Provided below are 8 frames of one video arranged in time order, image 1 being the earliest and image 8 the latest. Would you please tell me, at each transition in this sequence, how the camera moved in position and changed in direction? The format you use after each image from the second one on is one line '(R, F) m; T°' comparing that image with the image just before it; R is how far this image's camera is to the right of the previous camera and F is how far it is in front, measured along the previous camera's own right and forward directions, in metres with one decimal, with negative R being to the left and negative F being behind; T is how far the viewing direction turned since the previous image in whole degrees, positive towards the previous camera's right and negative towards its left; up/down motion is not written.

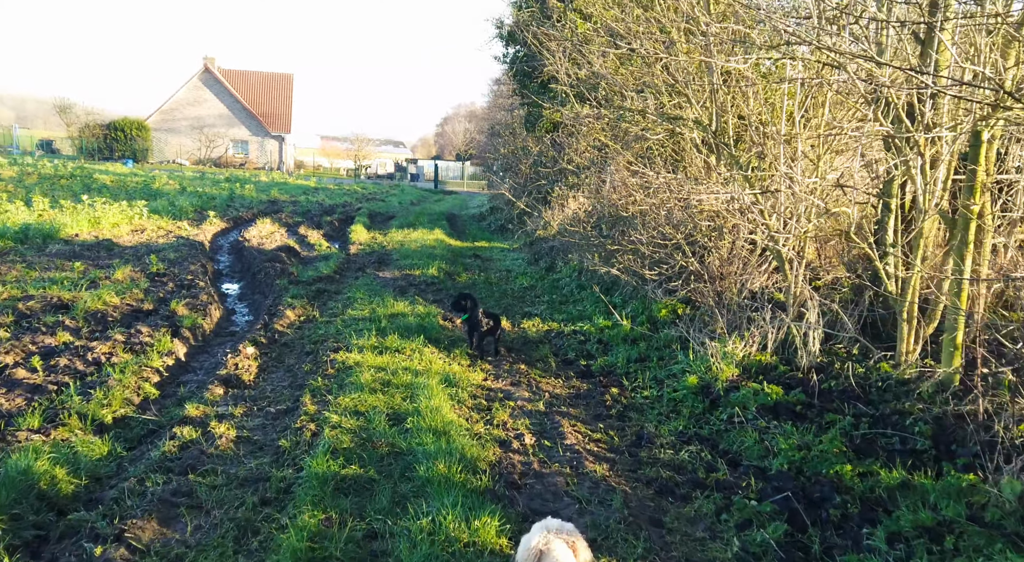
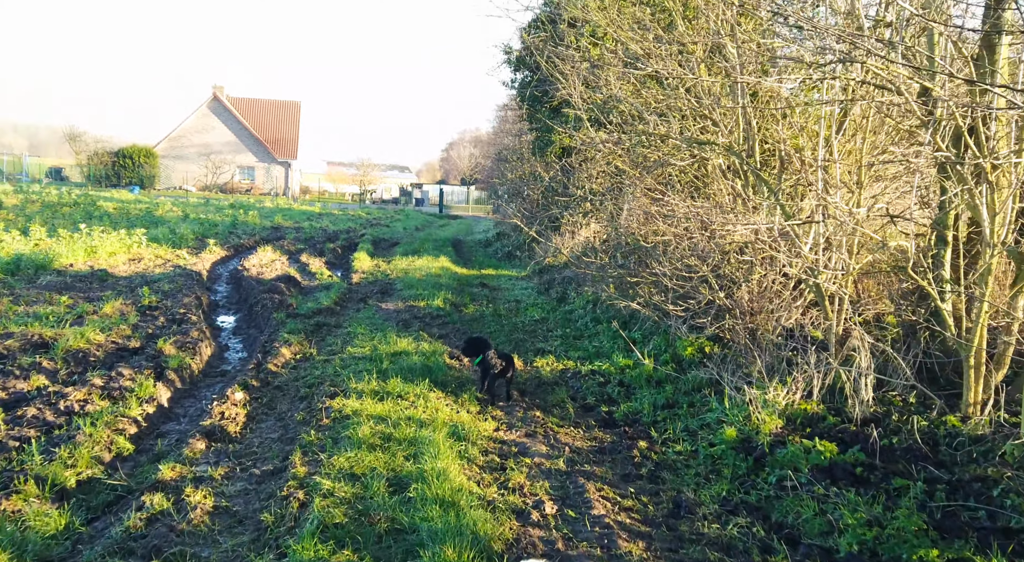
(-0.1, +1.0) m; 0°
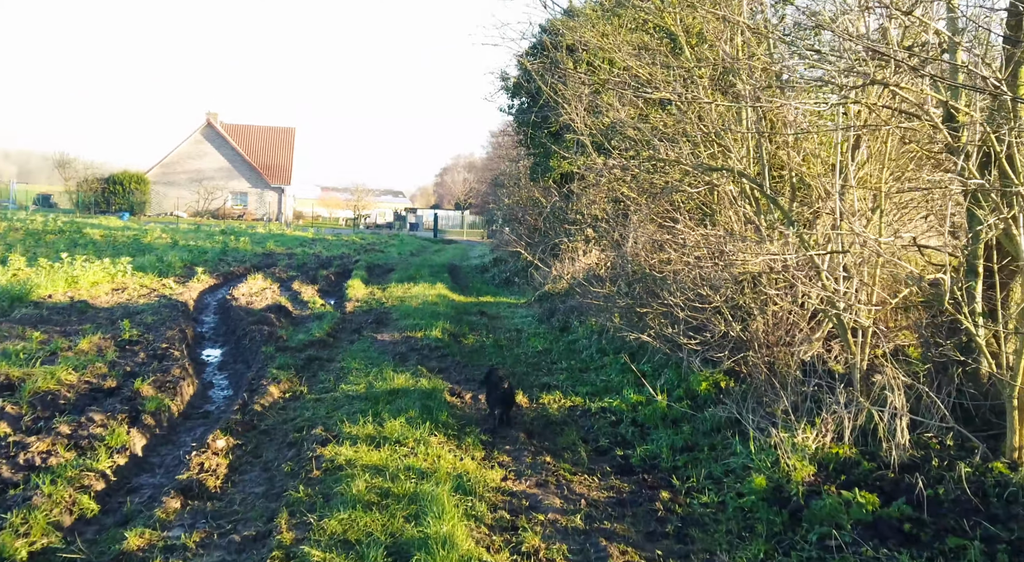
(-0.1, +0.8) m; 0°
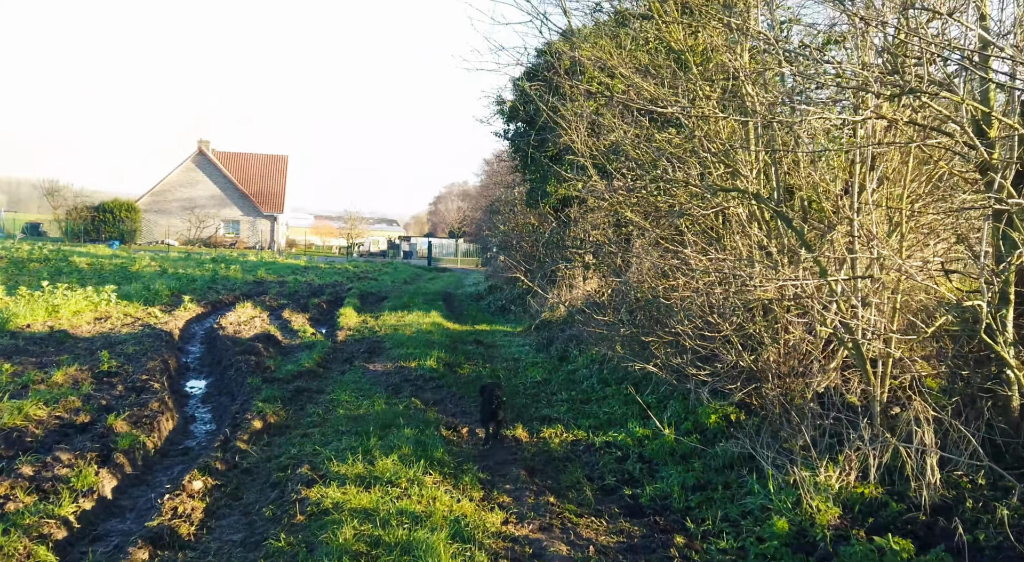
(0.0, +0.6) m; 0°
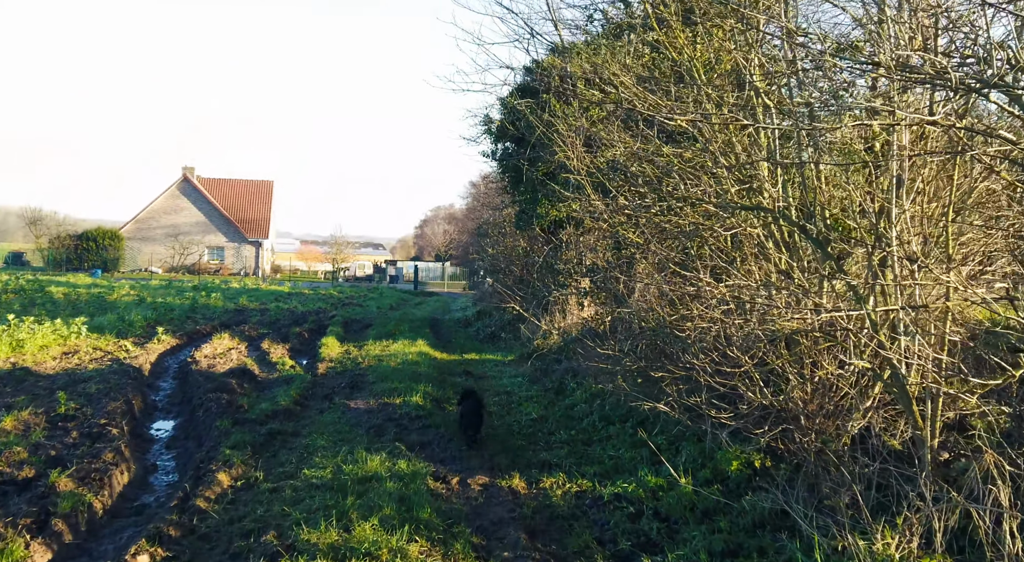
(-0.1, +1.2) m; +1°
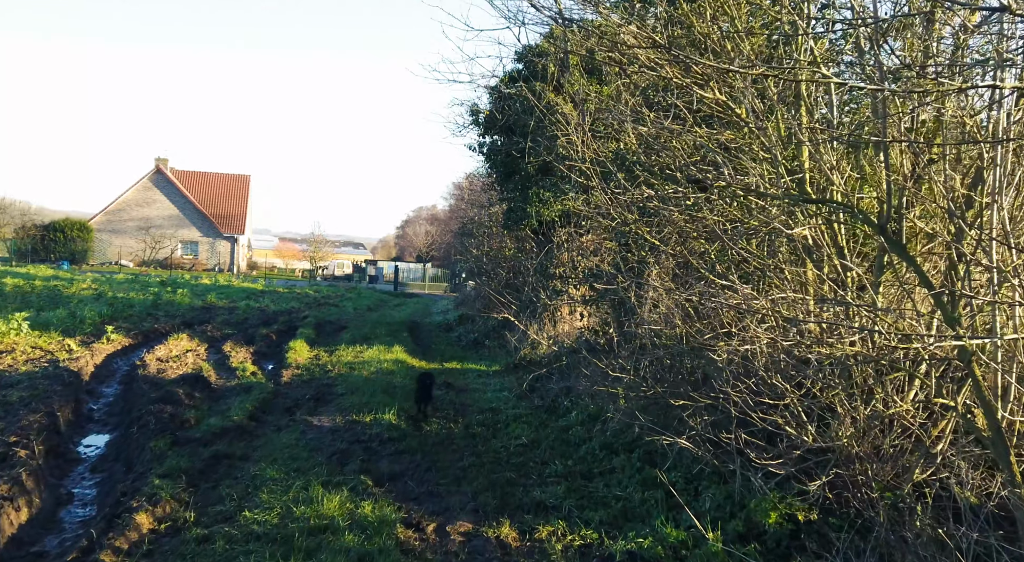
(-0.1, +1.8) m; +1°
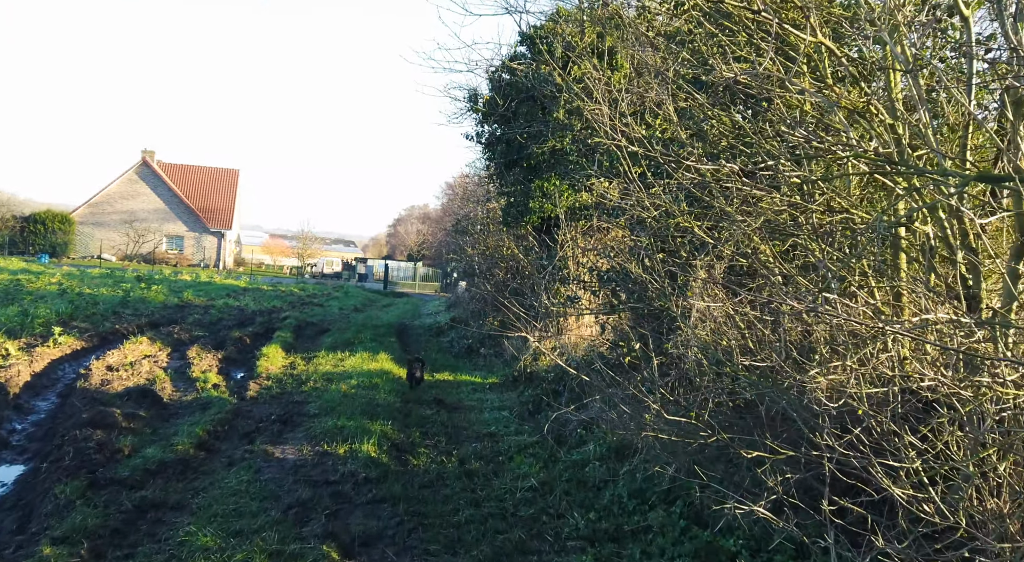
(-0.1, +2.3) m; 0°
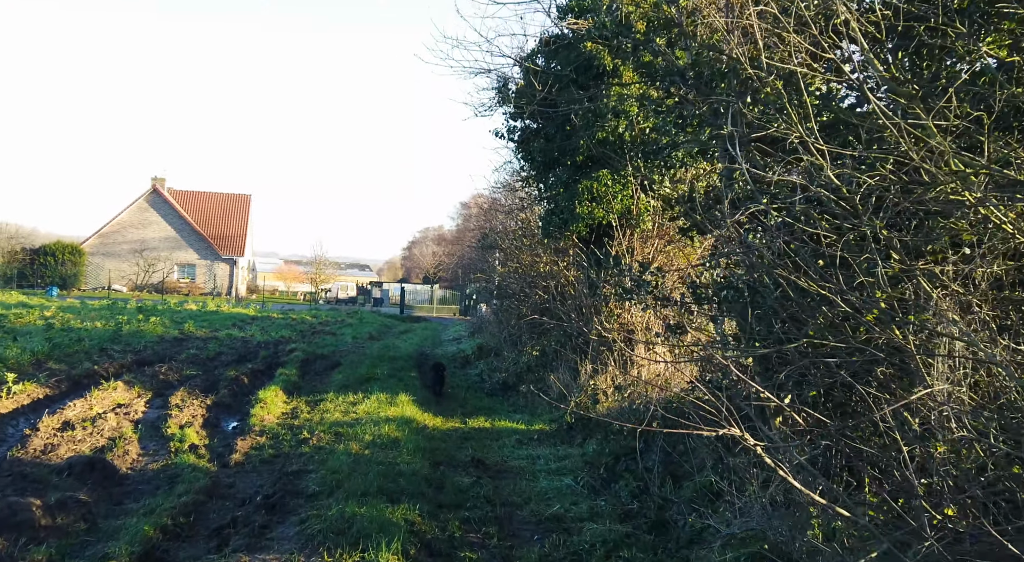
(-0.4, +3.3) m; -1°
